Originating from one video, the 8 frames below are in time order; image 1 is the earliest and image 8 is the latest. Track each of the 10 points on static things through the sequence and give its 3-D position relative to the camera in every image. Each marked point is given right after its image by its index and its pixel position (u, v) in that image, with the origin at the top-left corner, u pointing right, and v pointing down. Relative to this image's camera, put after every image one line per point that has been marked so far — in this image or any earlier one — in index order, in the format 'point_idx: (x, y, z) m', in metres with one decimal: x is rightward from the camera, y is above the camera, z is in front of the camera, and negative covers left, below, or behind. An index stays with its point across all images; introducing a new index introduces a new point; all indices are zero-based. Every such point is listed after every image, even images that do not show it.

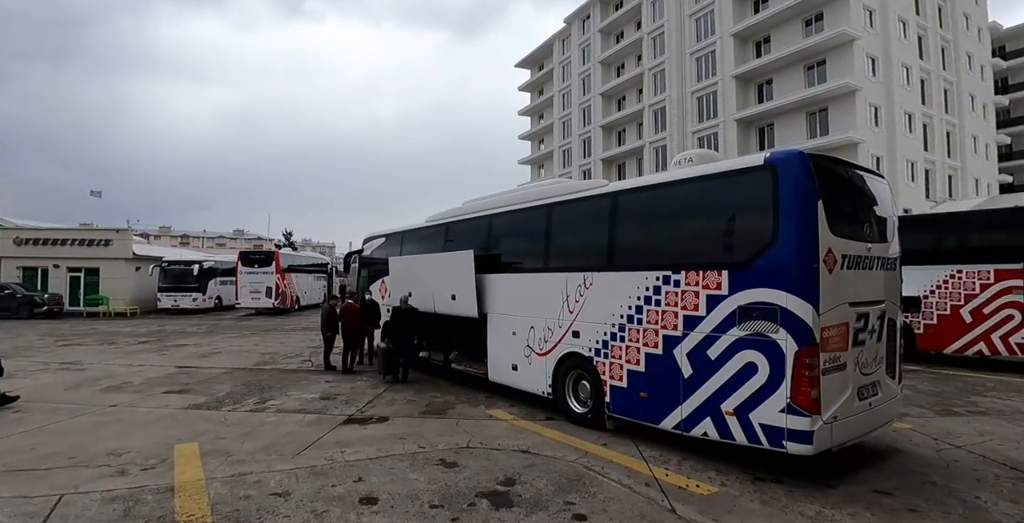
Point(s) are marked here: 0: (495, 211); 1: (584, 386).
0: (-0.3, +0.9, +8.7) m
1: (+1.0, -1.7, +6.9) m
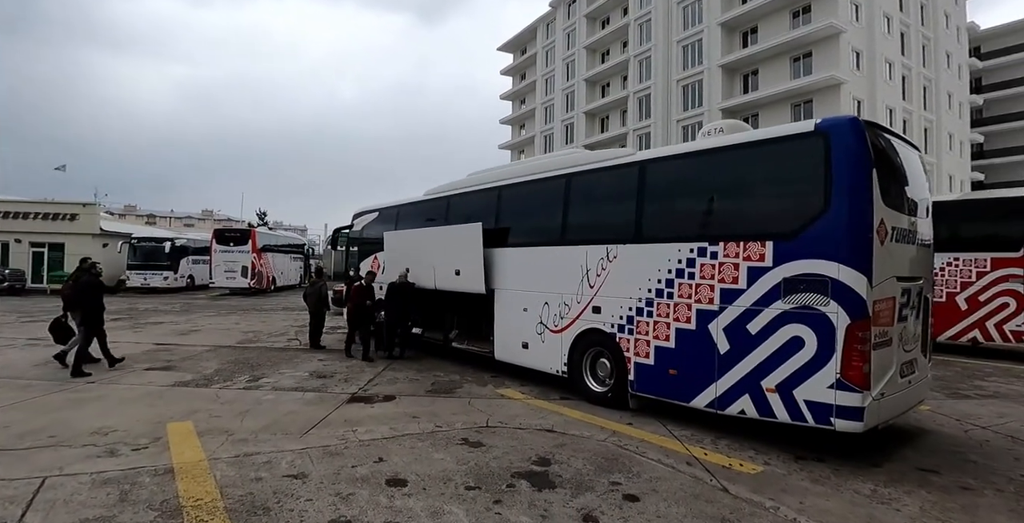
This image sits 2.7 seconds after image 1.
0: (-0.1, +1.3, +8.3) m
1: (+1.2, -1.4, +6.6) m
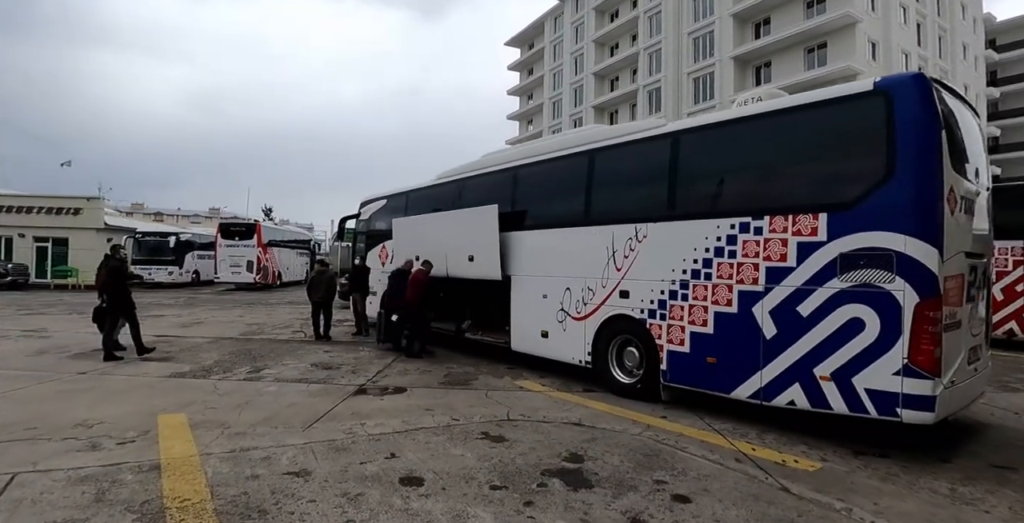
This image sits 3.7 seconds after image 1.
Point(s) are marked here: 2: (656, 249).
0: (+0.2, +1.6, +7.8) m
1: (+1.5, -1.1, +6.1) m
2: (+1.7, +0.1, +5.8) m
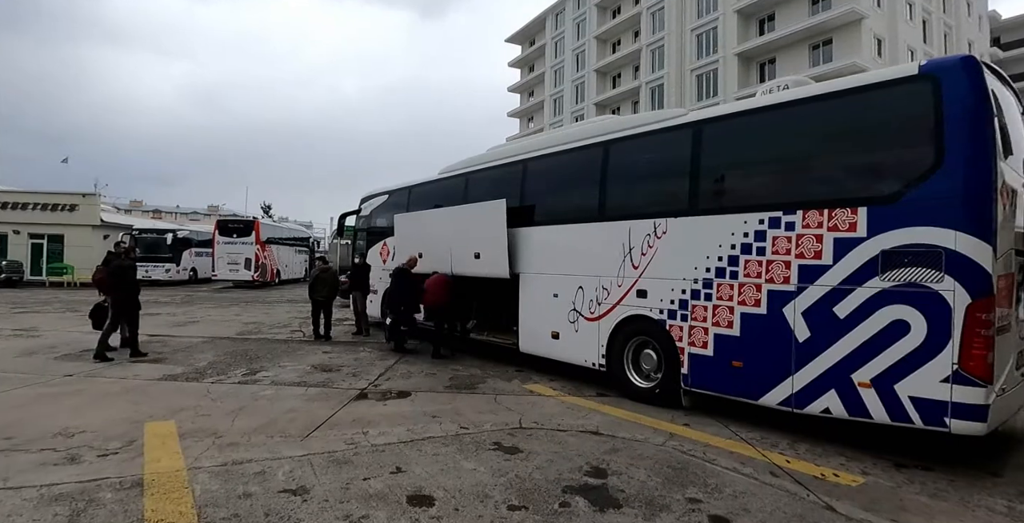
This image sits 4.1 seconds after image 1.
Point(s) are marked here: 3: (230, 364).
0: (+0.3, +1.6, +7.4) m
1: (+1.6, -1.1, +5.8) m
2: (+1.8, +0.2, +5.5) m
3: (-4.1, -1.5, +7.2) m
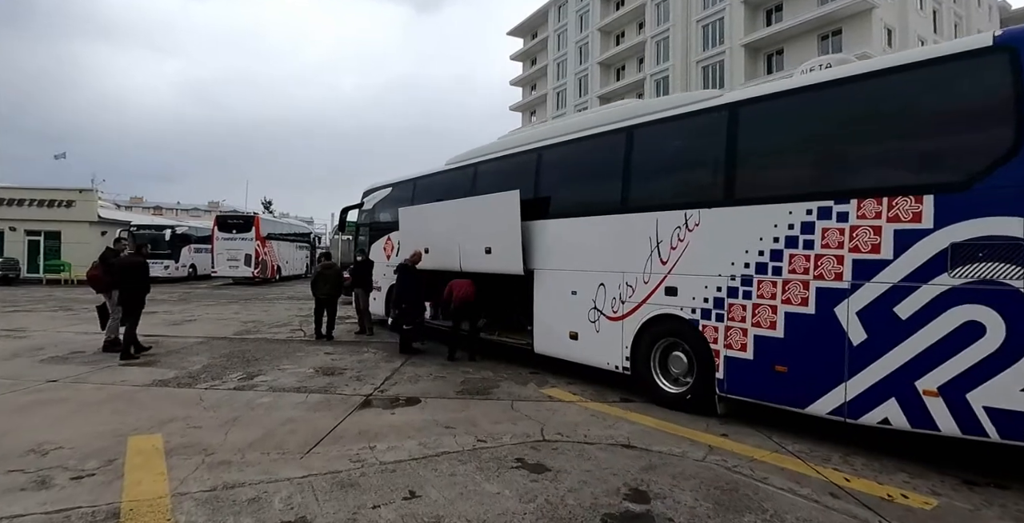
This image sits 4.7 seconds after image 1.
0: (+0.5, +1.7, +7.0) m
1: (+1.8, -1.0, +5.3) m
2: (+2.0, +0.2, +5.0) m
3: (-3.9, -1.4, +6.8) m
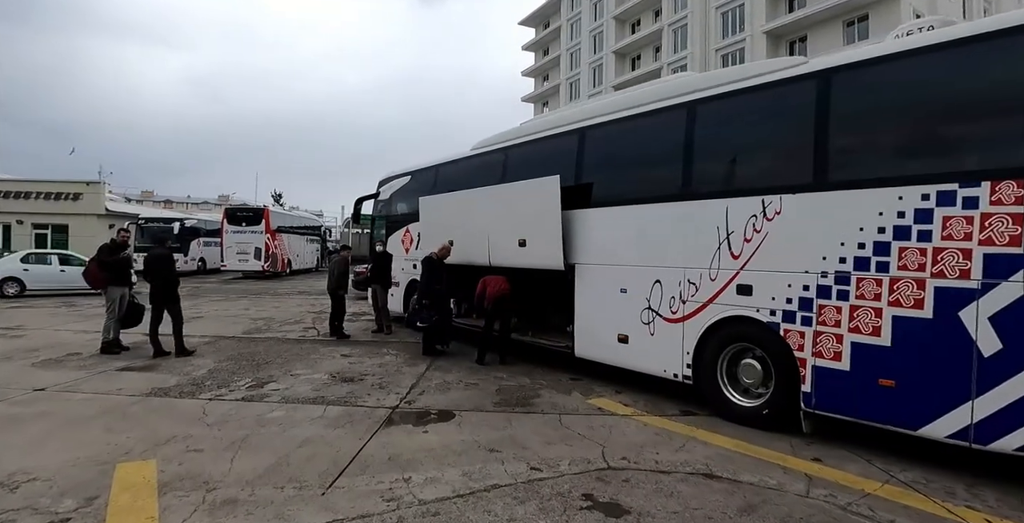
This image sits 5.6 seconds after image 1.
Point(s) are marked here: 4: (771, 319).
0: (+0.9, +1.8, +6.2) m
1: (+2.2, -1.0, +4.6) m
2: (+2.4, +0.3, +4.3) m
3: (-3.4, -1.4, +6.1) m
4: (+2.3, -0.5, +4.4) m
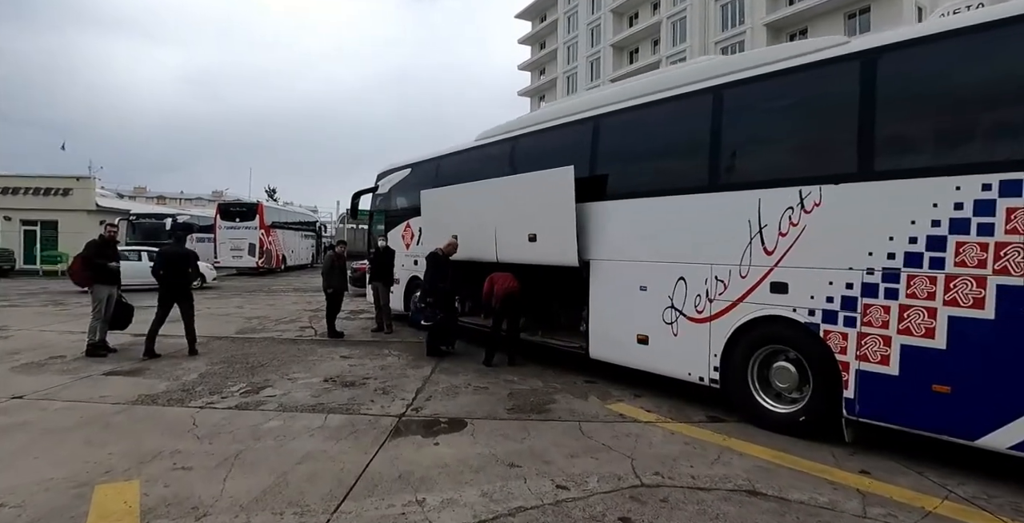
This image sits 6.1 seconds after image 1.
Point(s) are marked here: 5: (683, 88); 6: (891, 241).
0: (+1.1, +1.8, +5.9) m
1: (+2.4, -0.9, +4.3) m
2: (+2.6, +0.3, +3.9) m
3: (-3.3, -1.3, +5.8) m
4: (+2.4, -0.5, +4.1) m
5: (+1.8, +1.8, +5.1) m
6: (+2.8, +0.2, +3.7) m
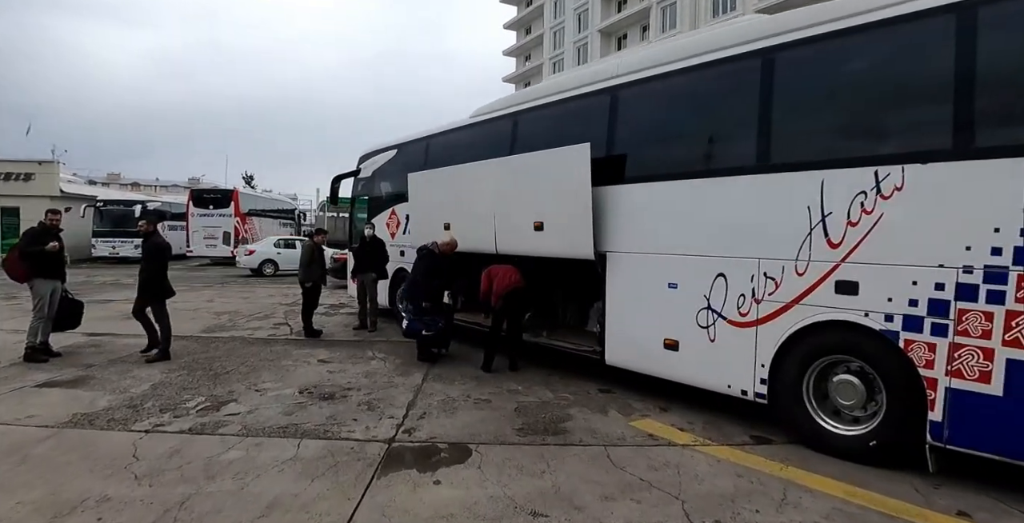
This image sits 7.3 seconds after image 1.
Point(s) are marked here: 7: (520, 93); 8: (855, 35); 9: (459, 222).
0: (+1.1, +1.9, +5.1) m
1: (+2.5, -0.9, +3.6) m
2: (+2.7, +0.3, +3.3) m
3: (-3.3, -1.2, +4.9) m
4: (+2.6, -0.4, +3.4) m
5: (+1.9, +1.9, +4.3) m
6: (+2.9, +0.2, +3.0) m
7: (+0.1, +2.1, +6.3) m
8: (+2.6, +1.7, +3.6) m
9: (-0.7, +0.5, +6.8) m
